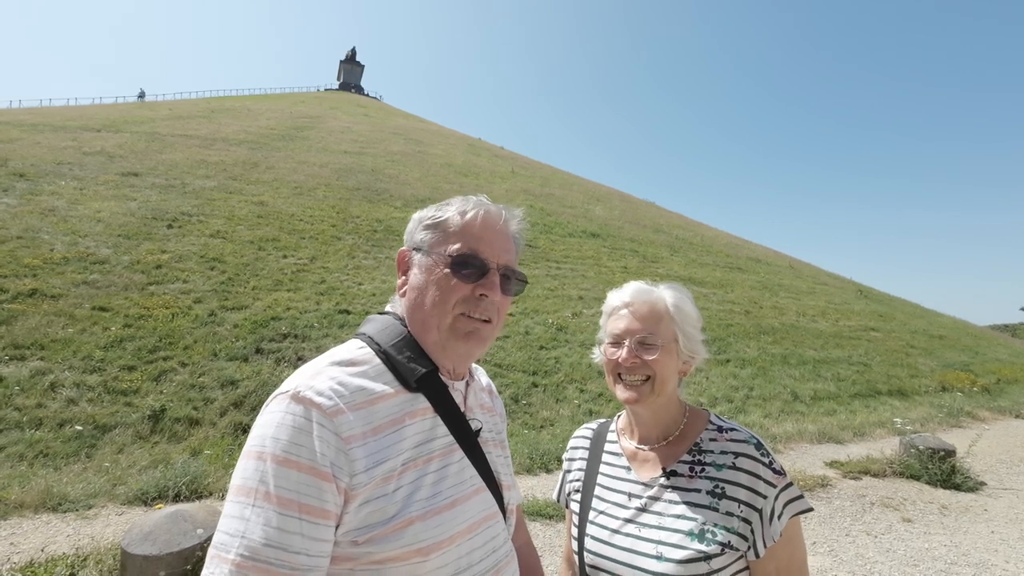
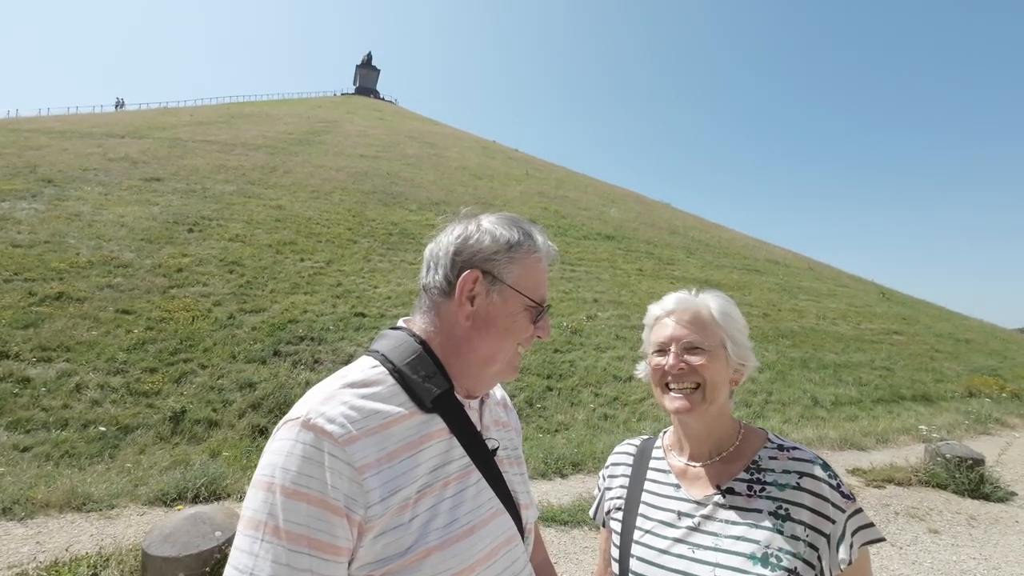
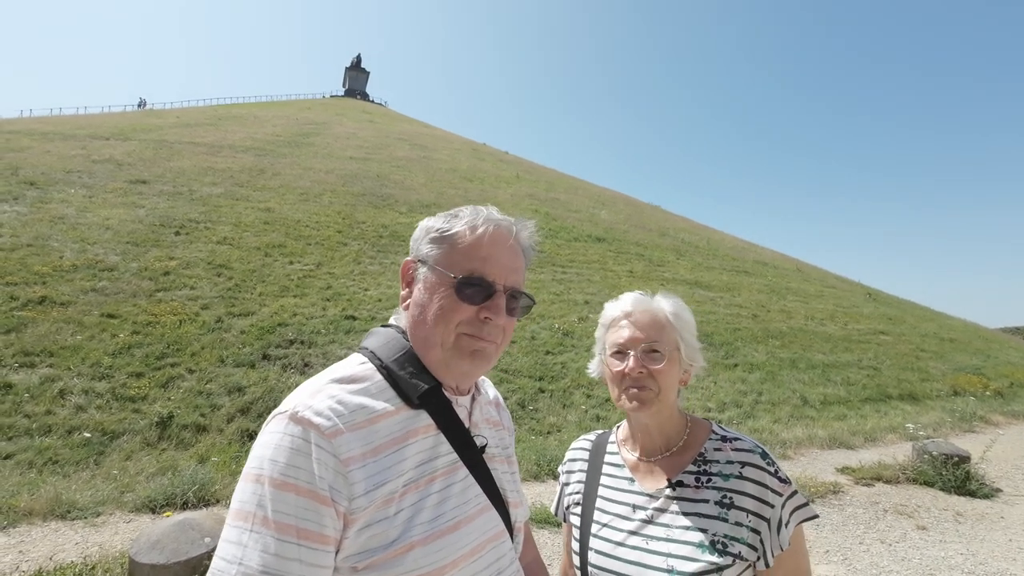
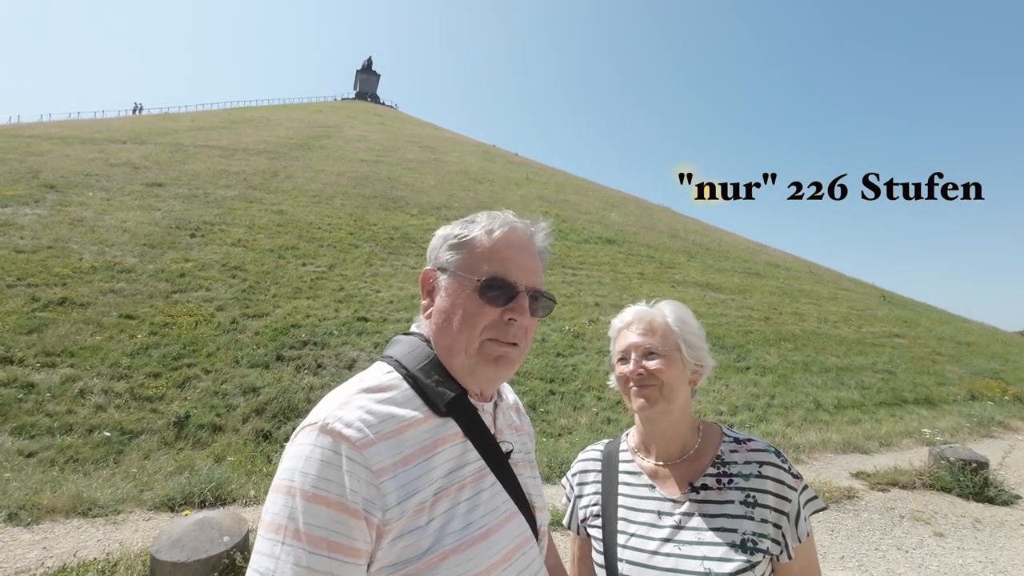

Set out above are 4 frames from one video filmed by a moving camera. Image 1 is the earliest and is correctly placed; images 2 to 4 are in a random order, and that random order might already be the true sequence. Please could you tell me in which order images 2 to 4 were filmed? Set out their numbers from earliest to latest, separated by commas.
3, 4, 2
